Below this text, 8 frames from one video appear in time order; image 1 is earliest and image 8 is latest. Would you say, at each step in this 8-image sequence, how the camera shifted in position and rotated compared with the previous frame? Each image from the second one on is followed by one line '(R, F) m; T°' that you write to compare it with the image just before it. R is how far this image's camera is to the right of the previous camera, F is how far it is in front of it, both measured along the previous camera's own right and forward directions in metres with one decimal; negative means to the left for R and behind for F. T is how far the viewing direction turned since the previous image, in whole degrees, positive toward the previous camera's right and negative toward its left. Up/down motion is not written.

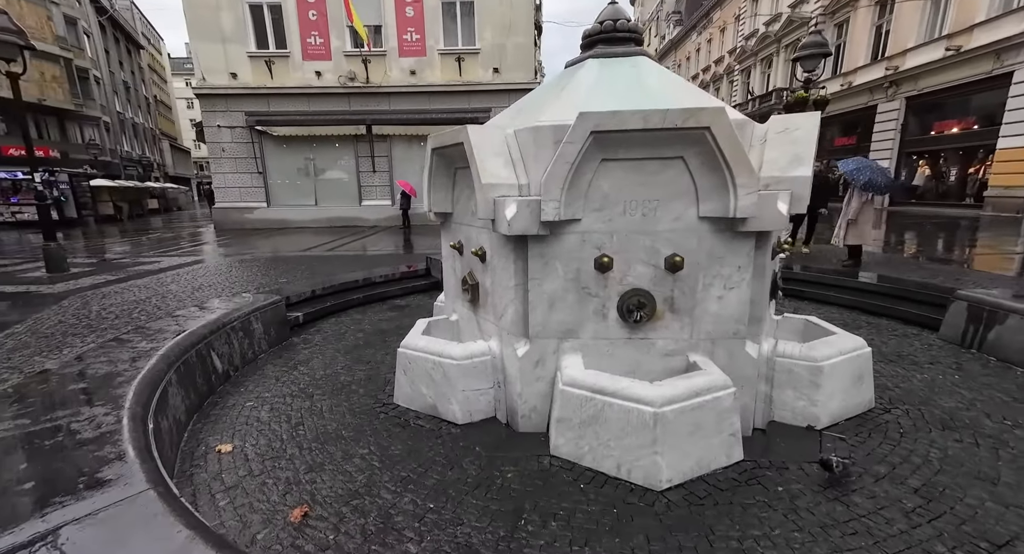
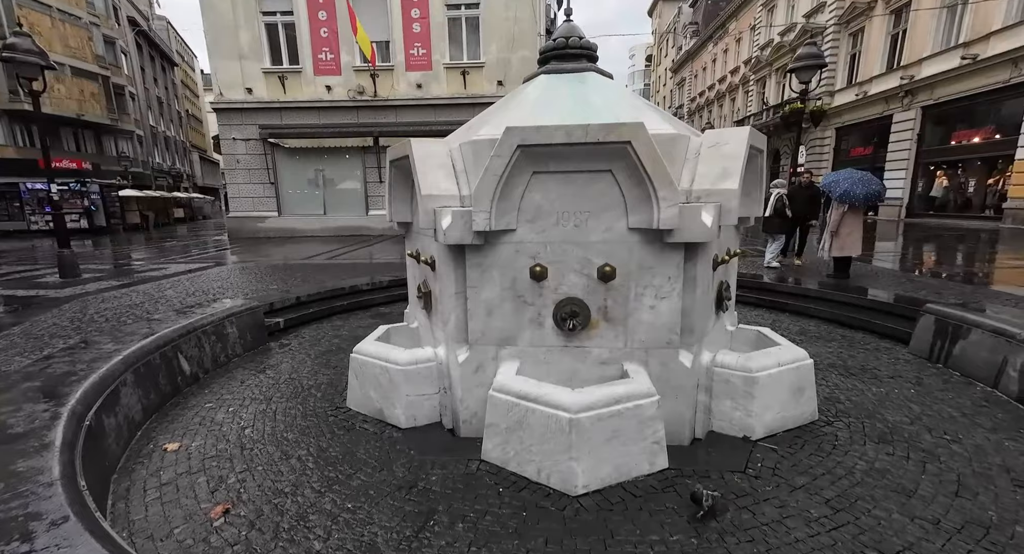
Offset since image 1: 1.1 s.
(+0.5, -0.1) m; -2°
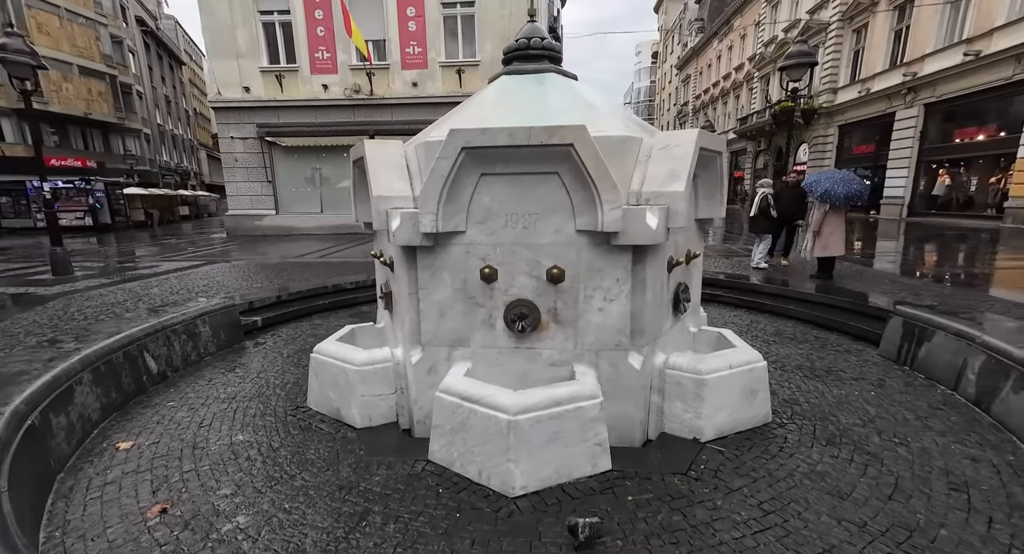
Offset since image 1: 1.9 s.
(+0.4, 0.0) m; -1°
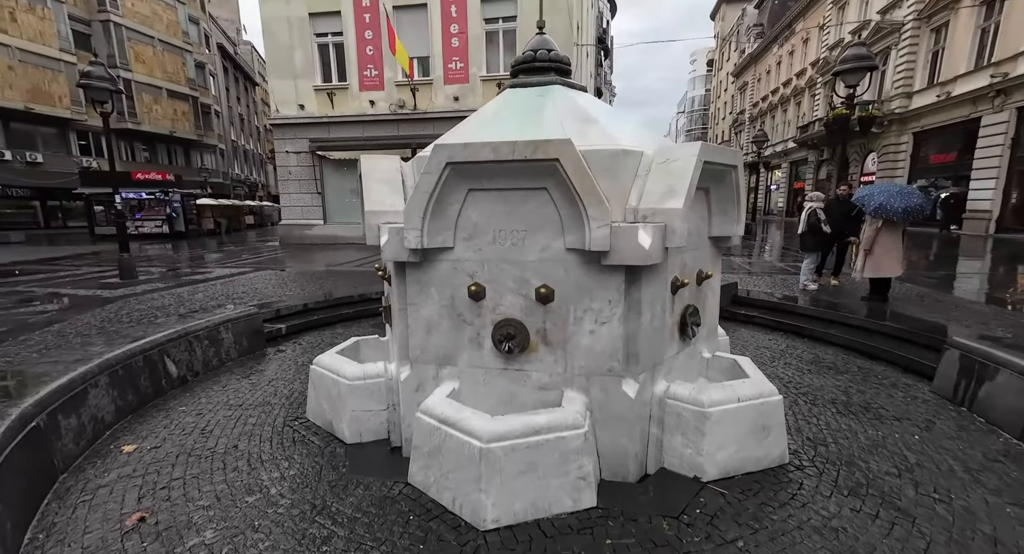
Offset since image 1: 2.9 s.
(+0.4, +0.1) m; -6°
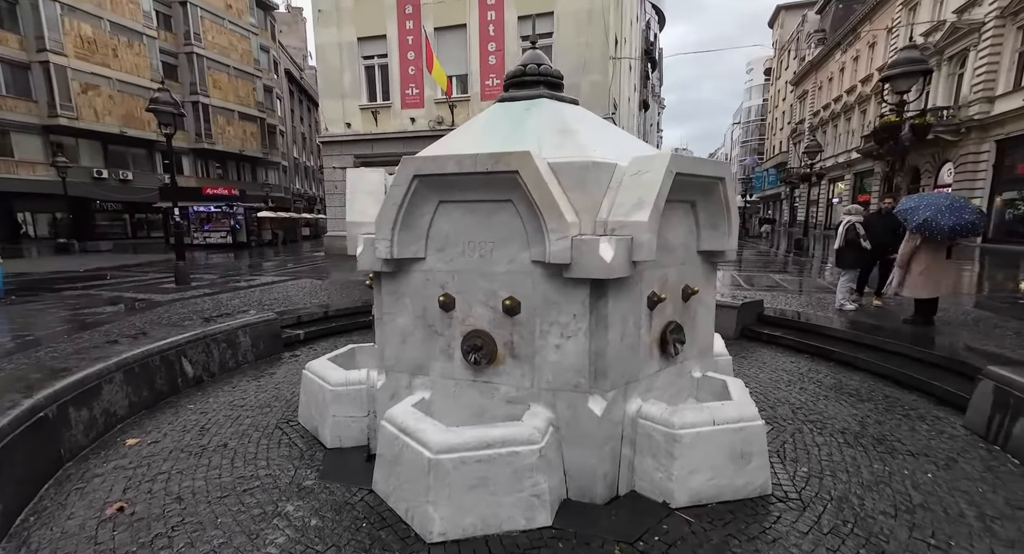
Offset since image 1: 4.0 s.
(+0.5, 0.0) m; -6°
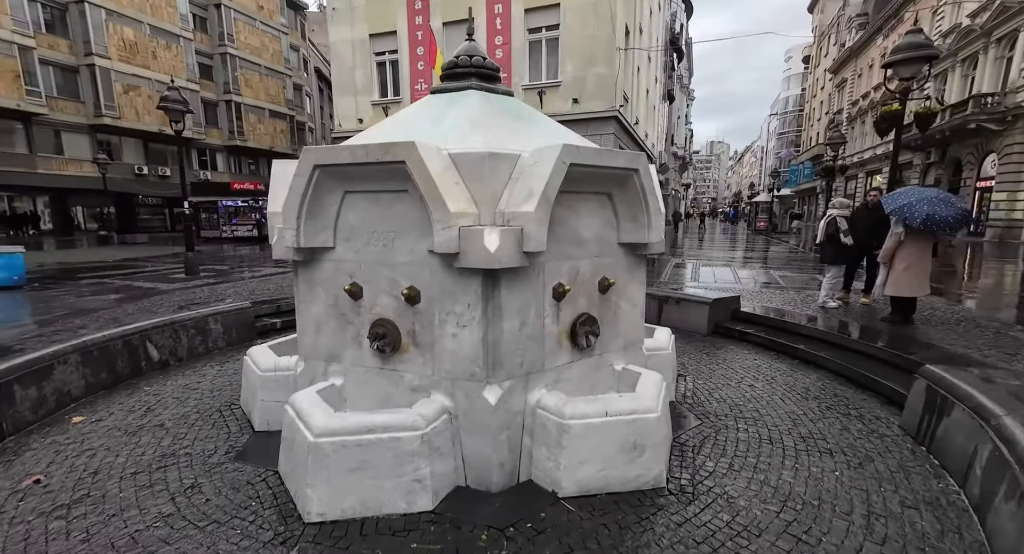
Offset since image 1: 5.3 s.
(+0.8, 0.0) m; -4°
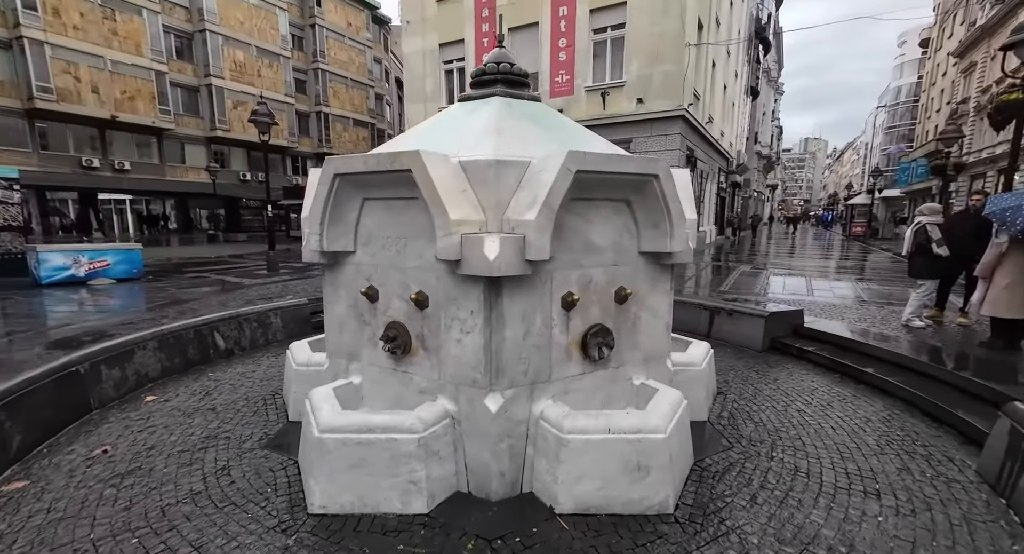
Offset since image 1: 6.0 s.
(+0.4, +0.1) m; -9°
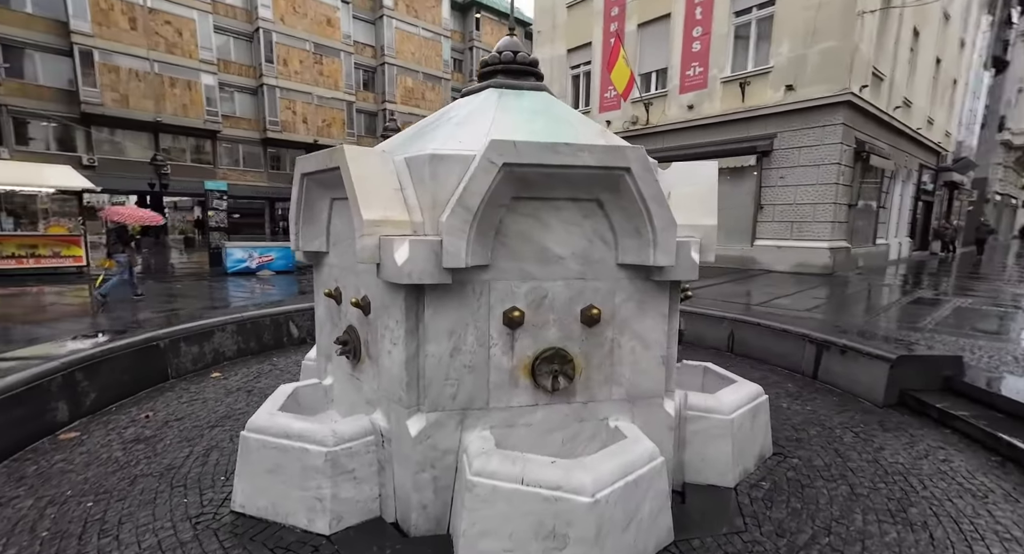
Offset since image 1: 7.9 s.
(+1.1, +0.6) m; -19°
